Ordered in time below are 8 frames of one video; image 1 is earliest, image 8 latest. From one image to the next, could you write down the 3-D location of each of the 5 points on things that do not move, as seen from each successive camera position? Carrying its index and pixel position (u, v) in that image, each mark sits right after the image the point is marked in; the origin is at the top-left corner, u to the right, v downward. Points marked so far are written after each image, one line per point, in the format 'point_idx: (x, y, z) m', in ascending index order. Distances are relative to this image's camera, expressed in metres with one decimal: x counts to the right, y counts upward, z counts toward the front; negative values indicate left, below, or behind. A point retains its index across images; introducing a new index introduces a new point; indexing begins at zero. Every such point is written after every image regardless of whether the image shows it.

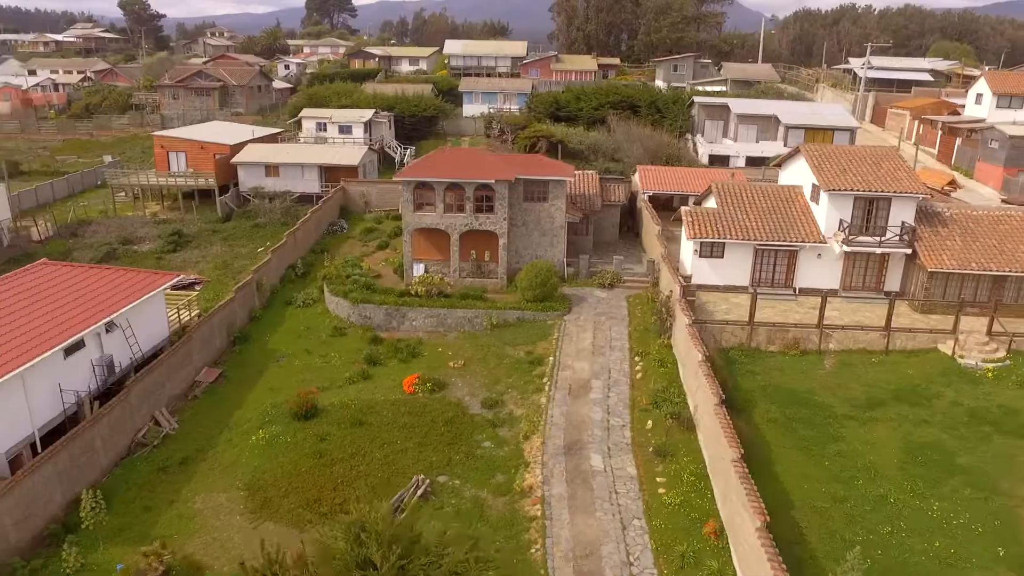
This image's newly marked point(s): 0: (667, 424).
0: (+4.0, -3.5, +19.6) m
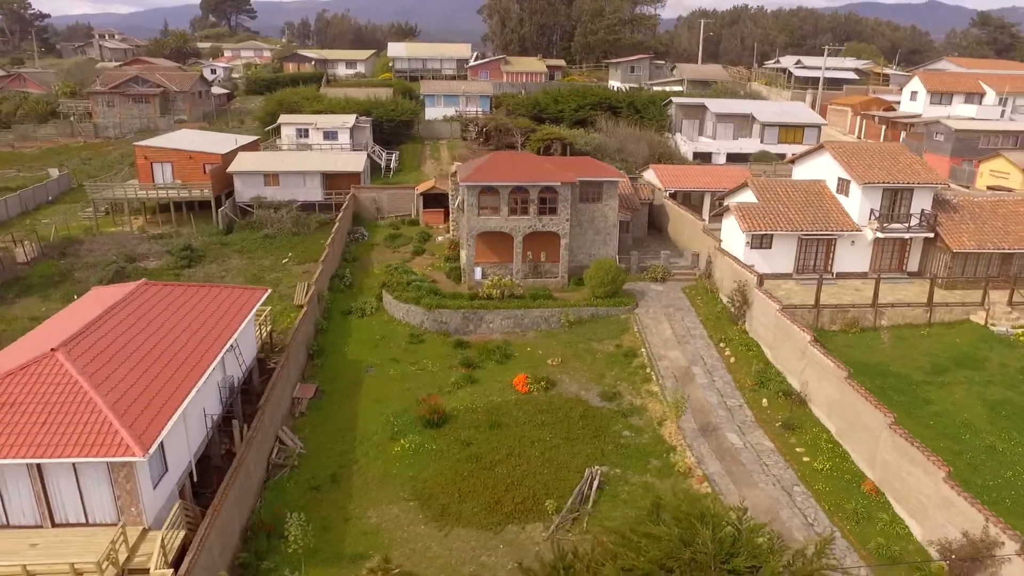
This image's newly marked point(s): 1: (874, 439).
0: (+7.6, -3.2, +21.6) m
1: (+8.7, -3.6, +18.2) m
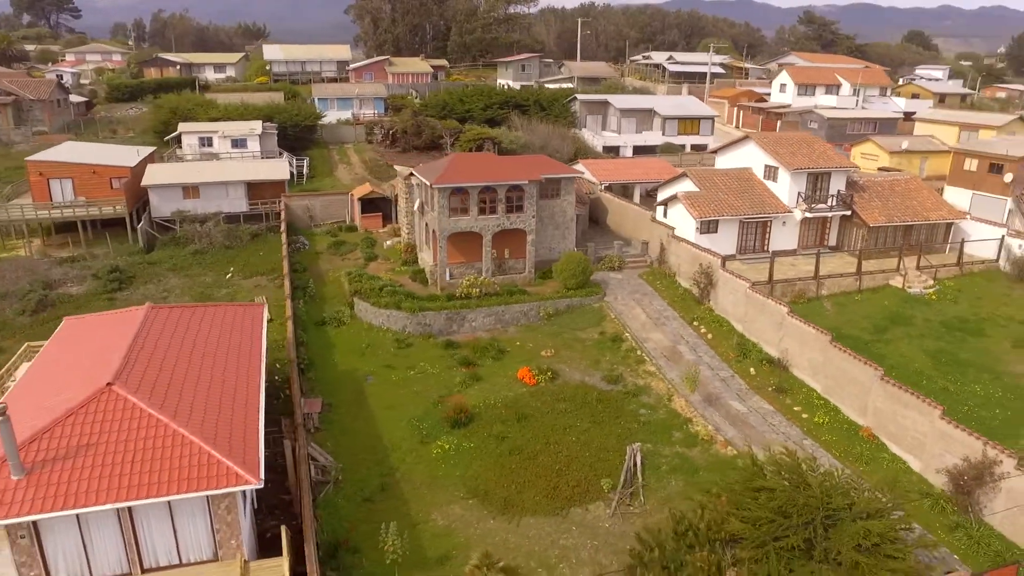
0: (+8.0, -2.6, +24.0) m
1: (+9.7, -2.9, +20.9) m
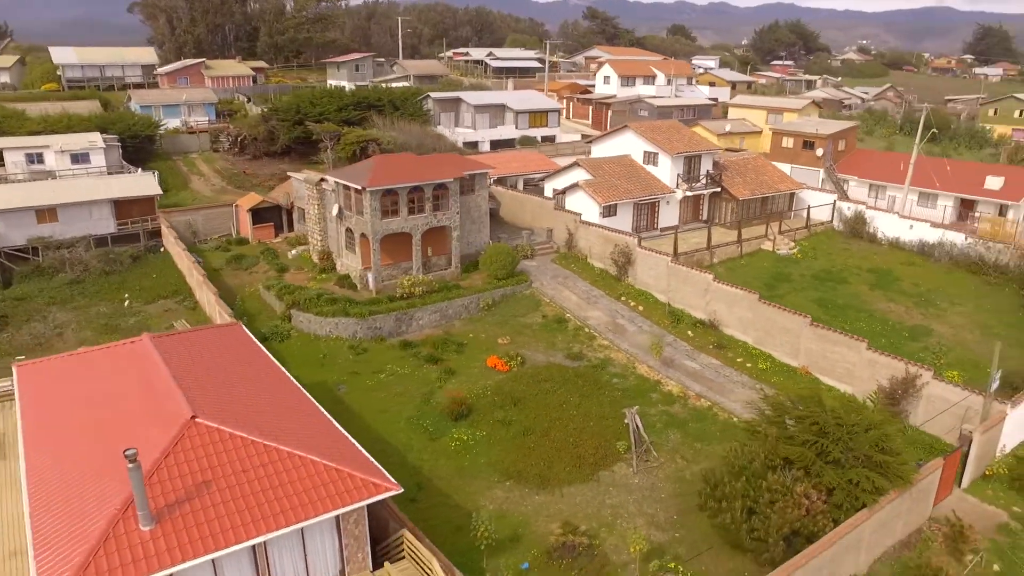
0: (+6.7, -1.5, +27.3) m
1: (+9.3, -1.6, +24.9) m
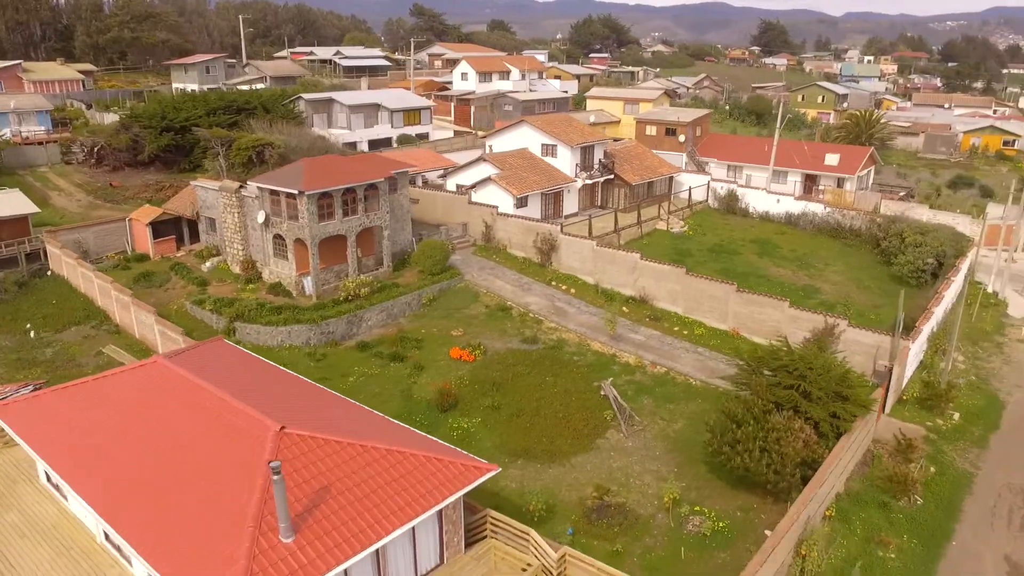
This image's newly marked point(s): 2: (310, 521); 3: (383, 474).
0: (+4.7, -0.7, +29.7) m
1: (+7.7, -0.5, +28.0) m
2: (-3.3, -3.8, +12.4) m
3: (-2.3, -3.3, +13.6) m
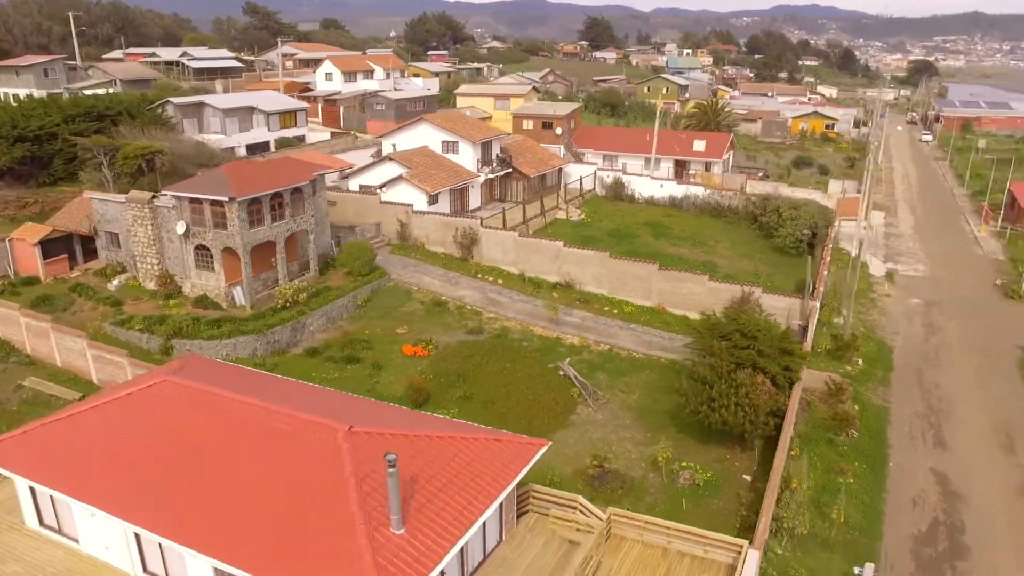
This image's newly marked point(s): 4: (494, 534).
0: (+2.0, -0.1, +31.3) m
1: (+5.3, +0.3, +30.3) m
2: (-1.7, -3.7, +12.6) m
3: (-1.1, -3.2, +14.0) m
4: (-0.4, -4.8, +15.0) m
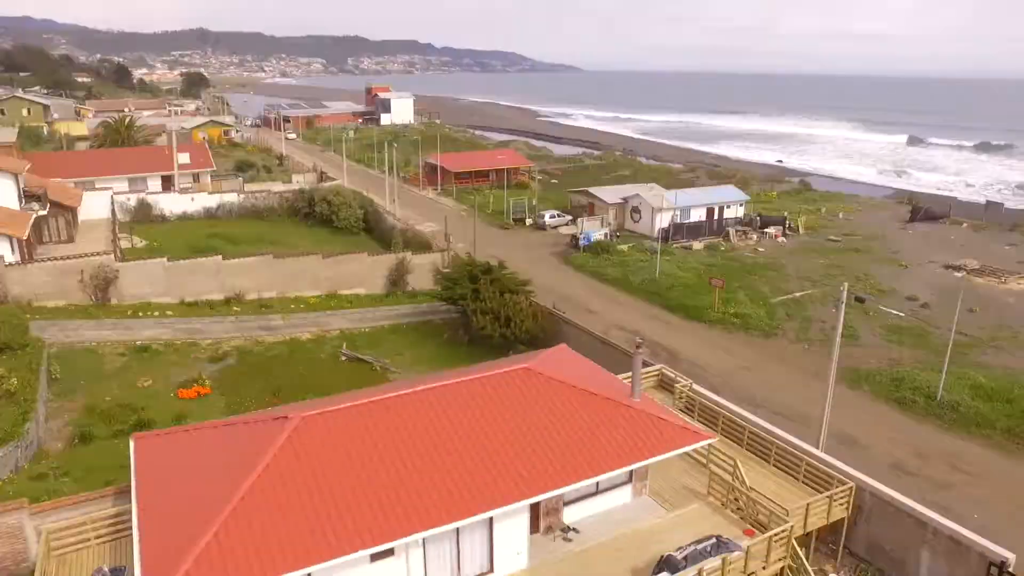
0: (-11.0, -0.7, +30.5) m
1: (-8.4, +0.7, +32.4) m
2: (+2.2, -2.3, +16.4) m
3: (+1.4, -1.9, +17.7) m
4: (+1.5, -3.4, +19.1) m
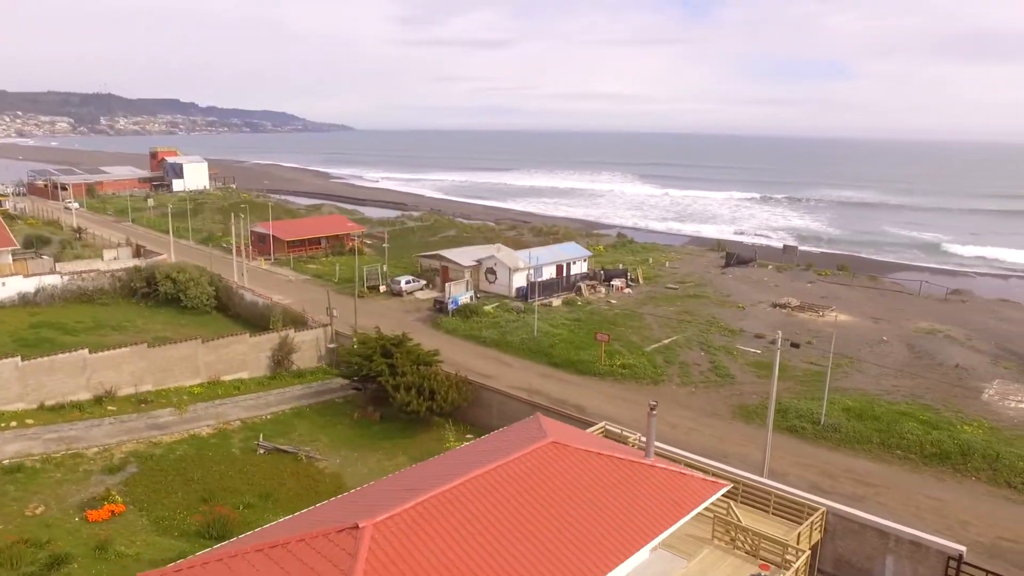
0: (-14.1, -4.1, +26.8) m
1: (-12.3, -2.7, +29.5) m
2: (+2.6, -3.8, +17.1) m
3: (+1.4, -3.5, +18.1) m
4: (+1.2, -5.1, +19.3) m
